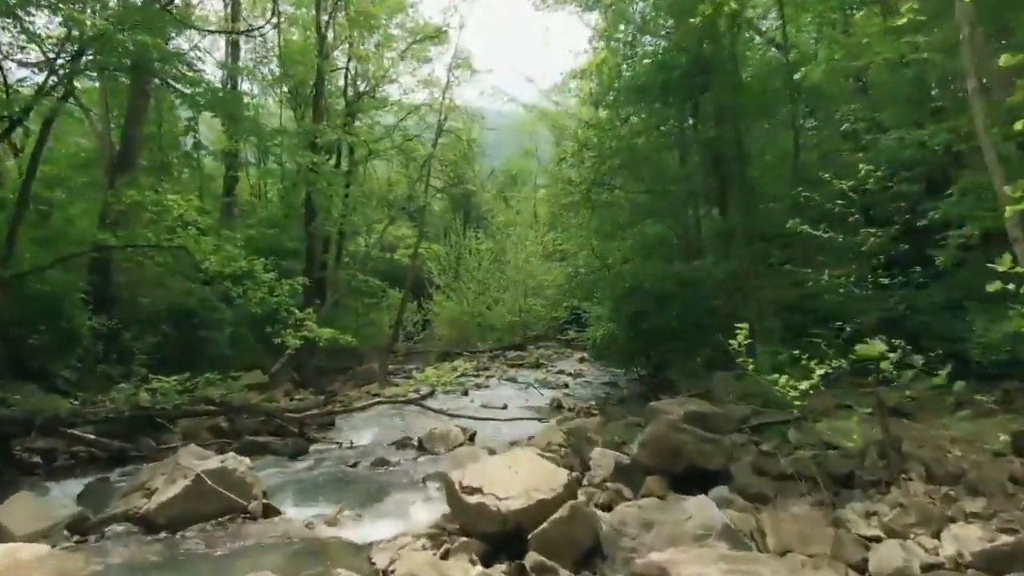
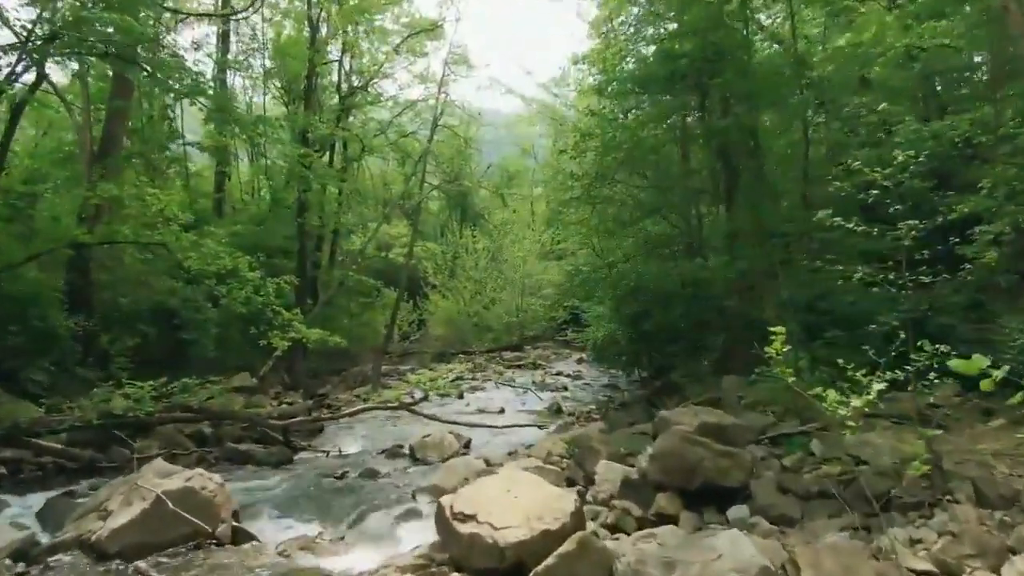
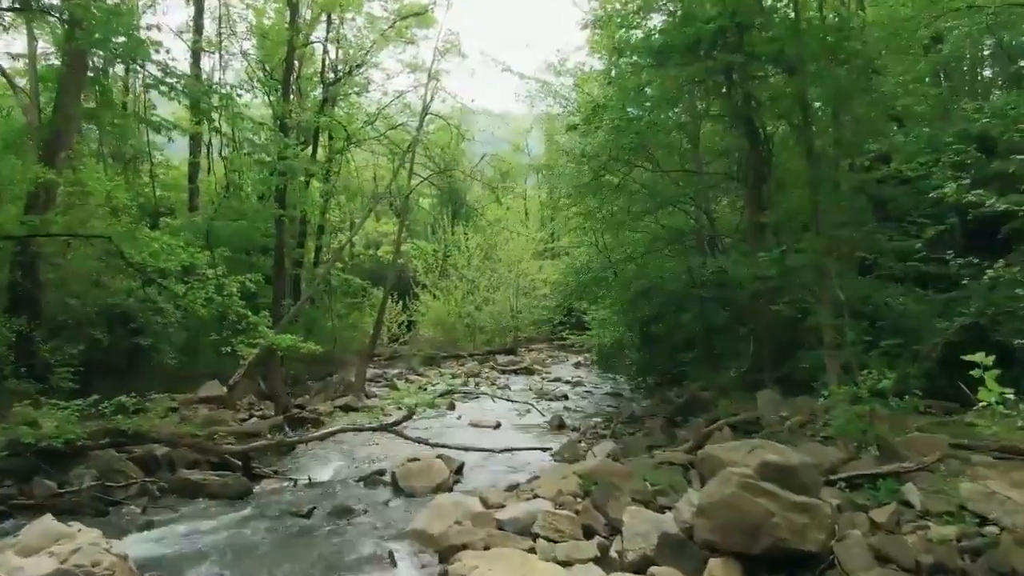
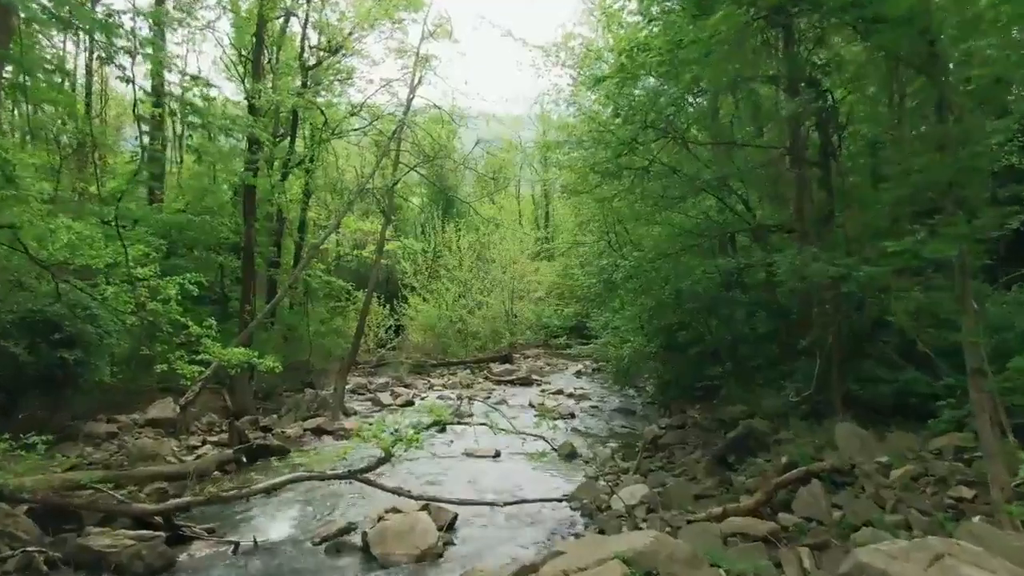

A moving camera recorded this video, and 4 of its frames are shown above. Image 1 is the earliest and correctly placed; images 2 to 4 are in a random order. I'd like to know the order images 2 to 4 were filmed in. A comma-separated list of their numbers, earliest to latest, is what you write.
2, 3, 4
